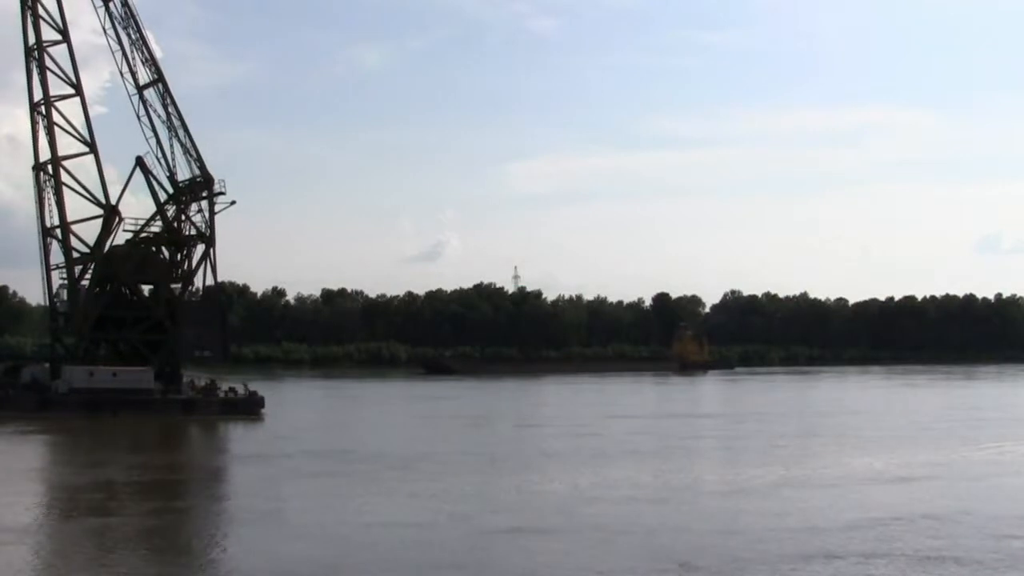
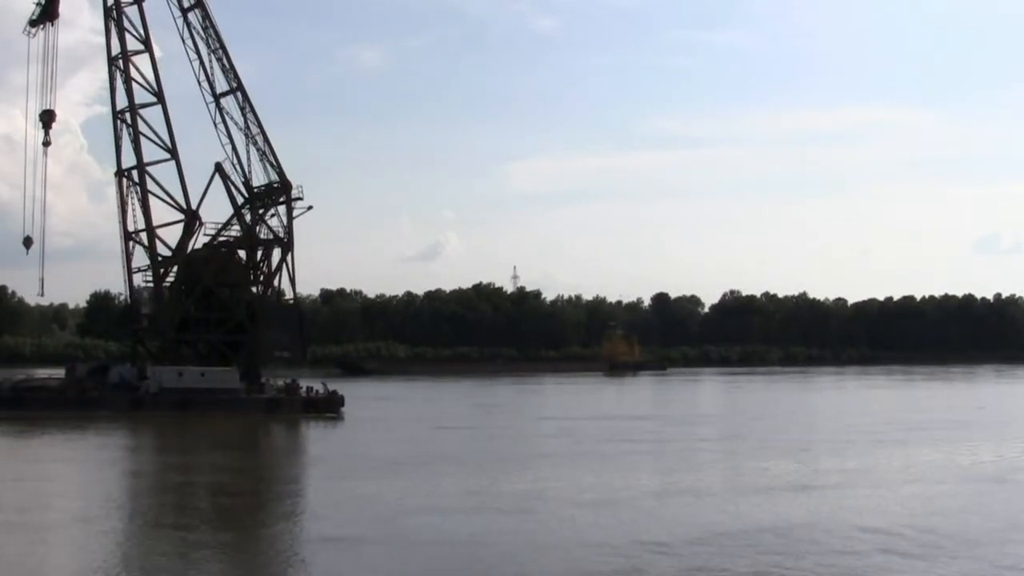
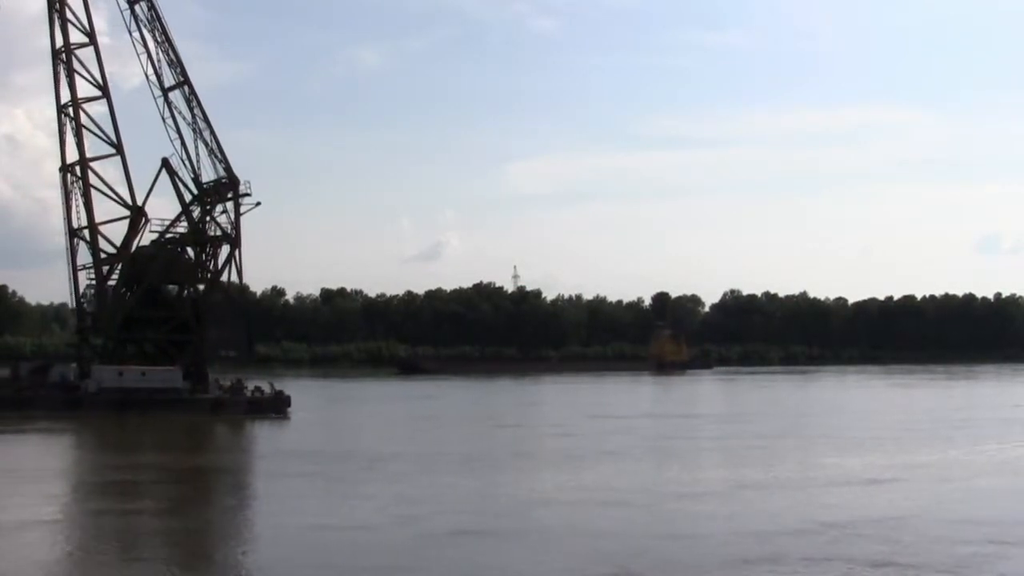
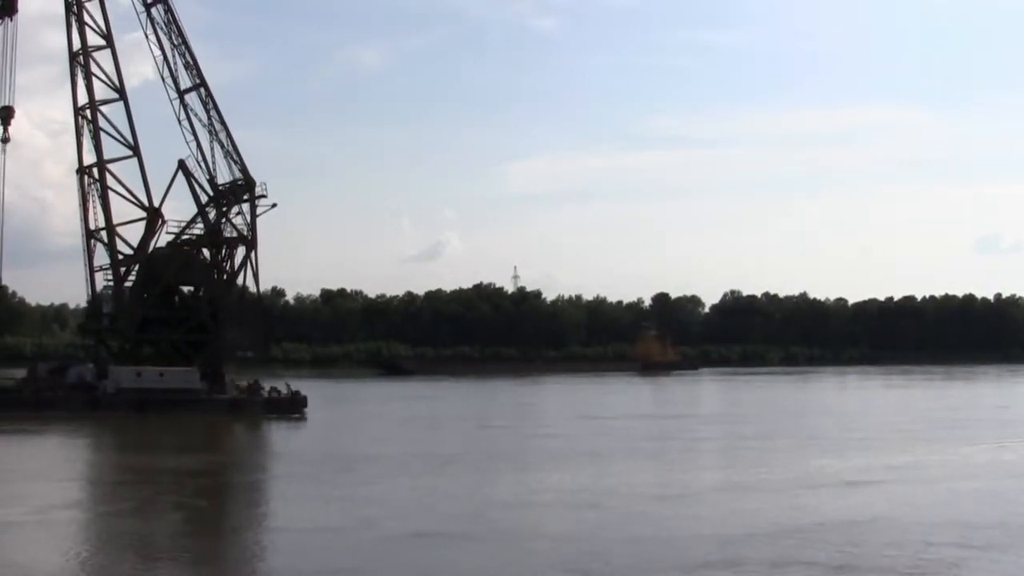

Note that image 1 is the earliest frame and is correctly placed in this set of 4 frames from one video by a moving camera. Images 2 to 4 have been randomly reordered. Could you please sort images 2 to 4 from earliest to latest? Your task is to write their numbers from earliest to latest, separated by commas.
3, 4, 2
